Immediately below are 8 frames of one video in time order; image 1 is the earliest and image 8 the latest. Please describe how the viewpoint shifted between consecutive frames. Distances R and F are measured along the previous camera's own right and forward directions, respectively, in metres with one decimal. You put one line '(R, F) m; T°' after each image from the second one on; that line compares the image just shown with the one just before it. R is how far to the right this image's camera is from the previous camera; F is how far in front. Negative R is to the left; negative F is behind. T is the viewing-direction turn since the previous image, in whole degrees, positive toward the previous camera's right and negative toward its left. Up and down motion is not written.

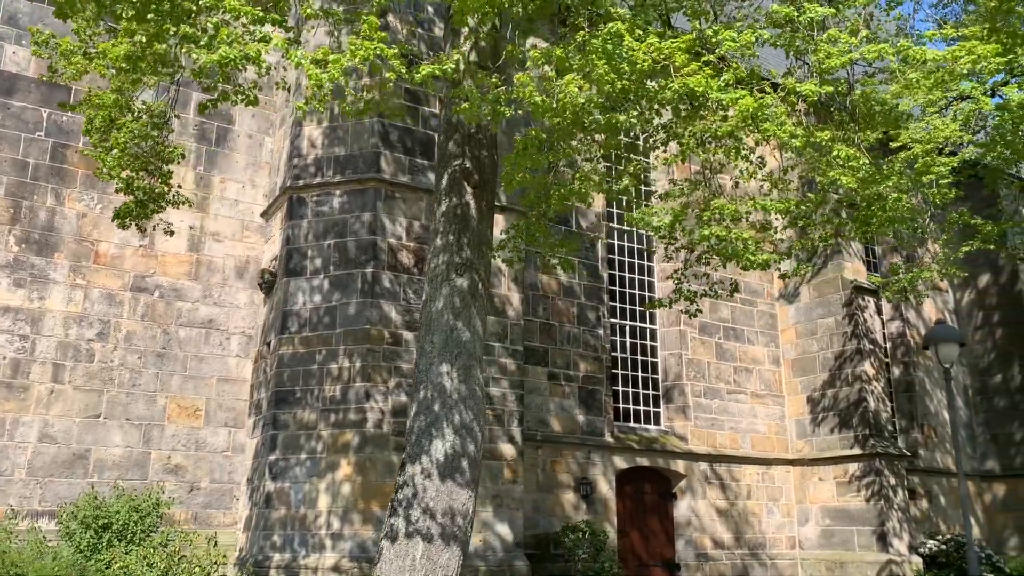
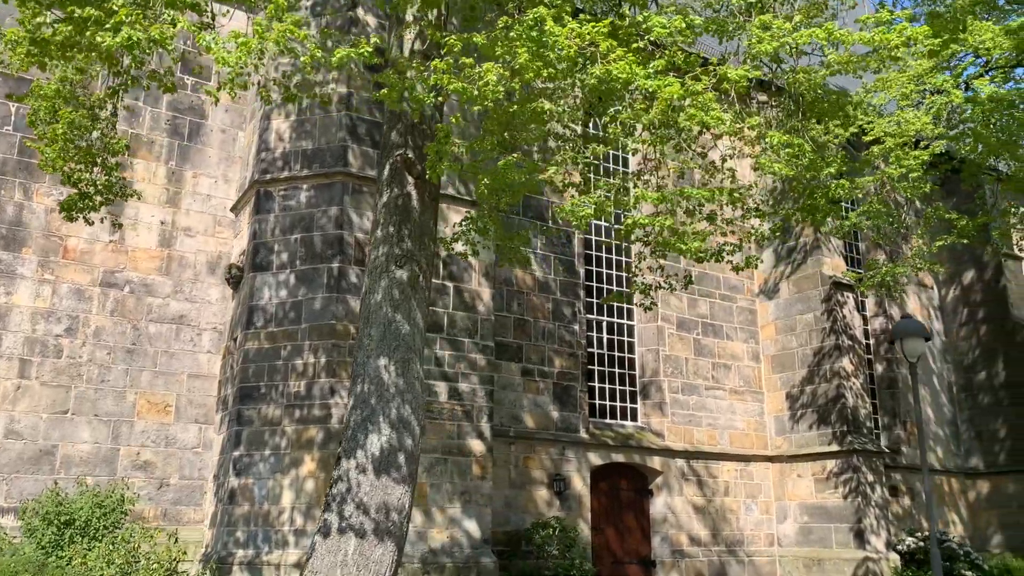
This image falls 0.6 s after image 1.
(+0.4, +0.1) m; 0°
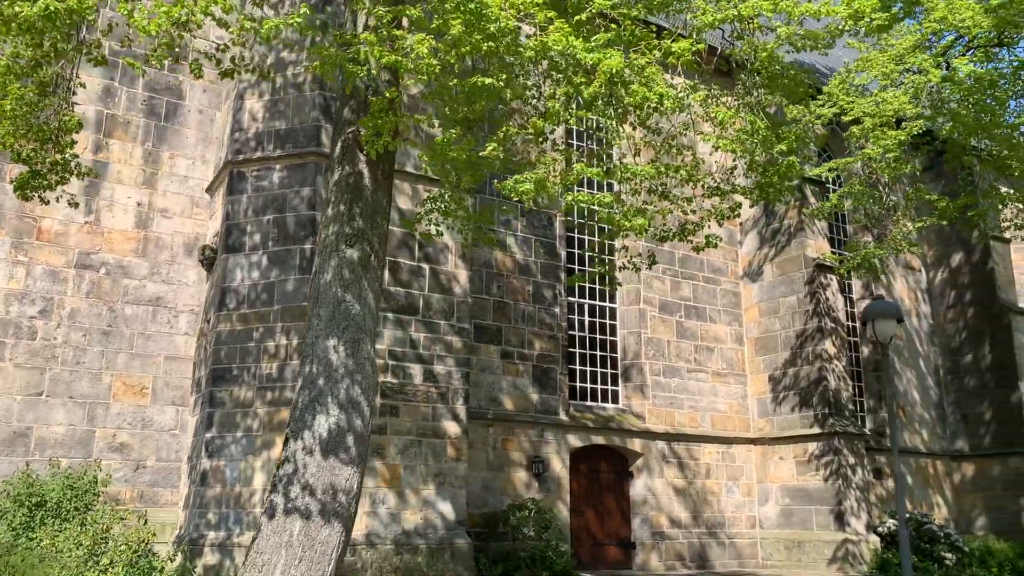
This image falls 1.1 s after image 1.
(+0.3, +0.1) m; 0°
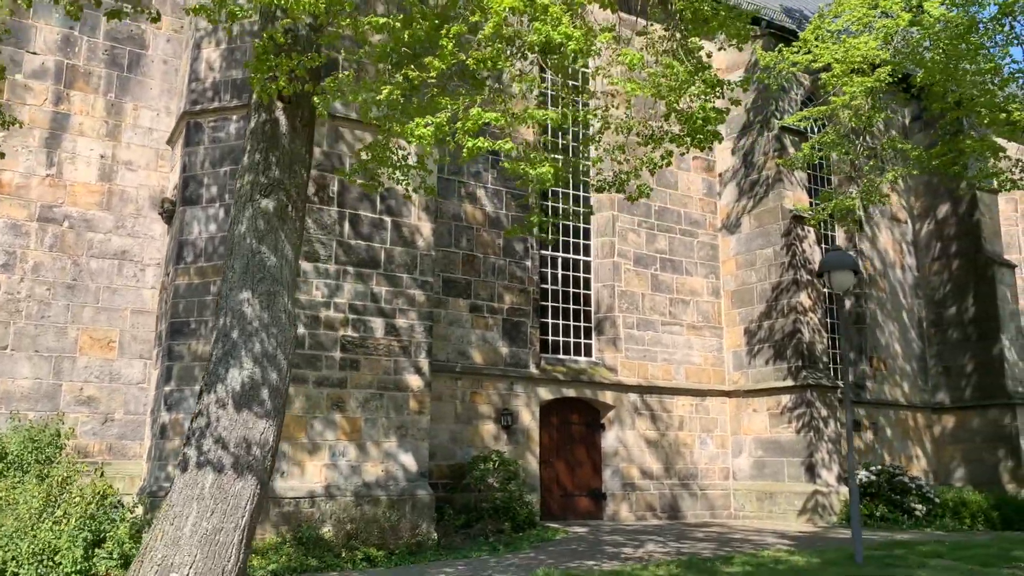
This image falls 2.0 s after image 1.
(+0.6, +0.1) m; 0°
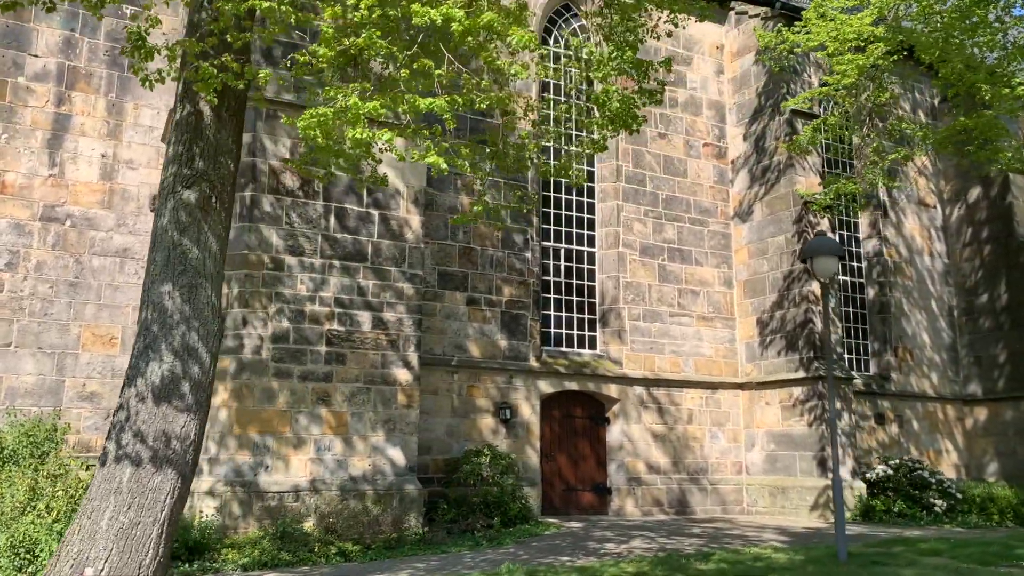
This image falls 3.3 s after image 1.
(+0.8, +0.2) m; -4°
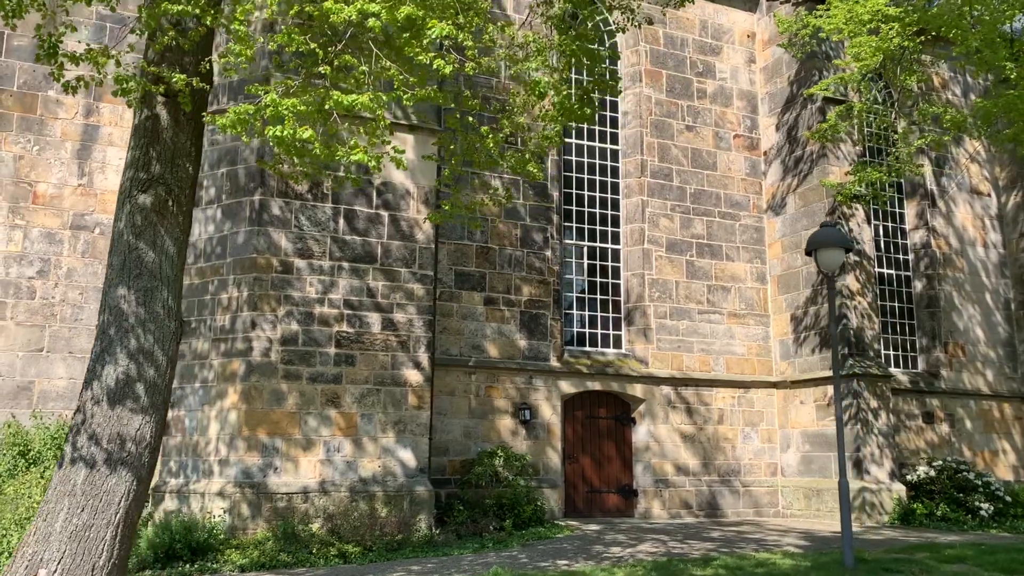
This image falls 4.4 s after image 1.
(+0.7, +0.2) m; -5°
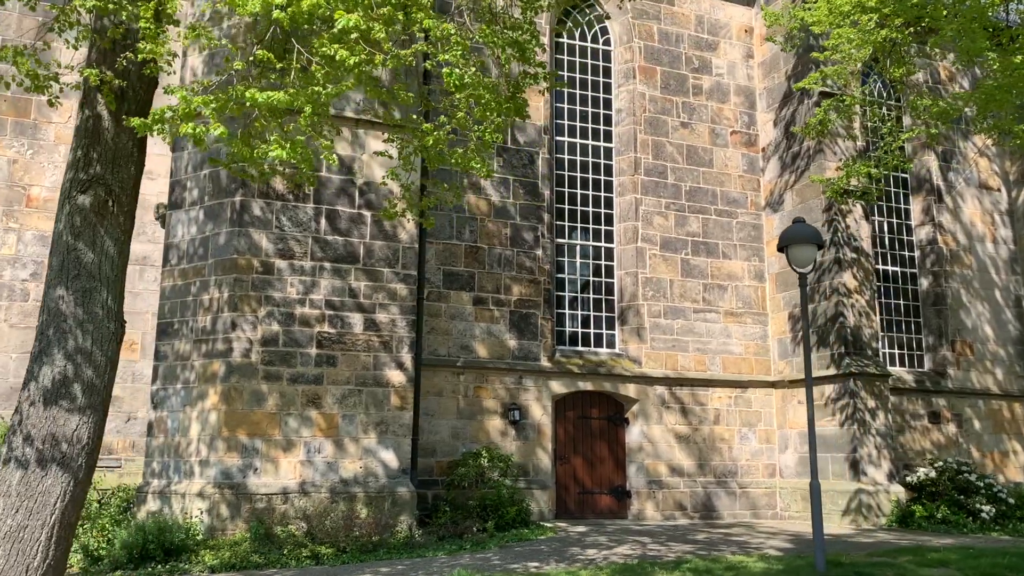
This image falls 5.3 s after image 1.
(+0.6, +0.1) m; -2°
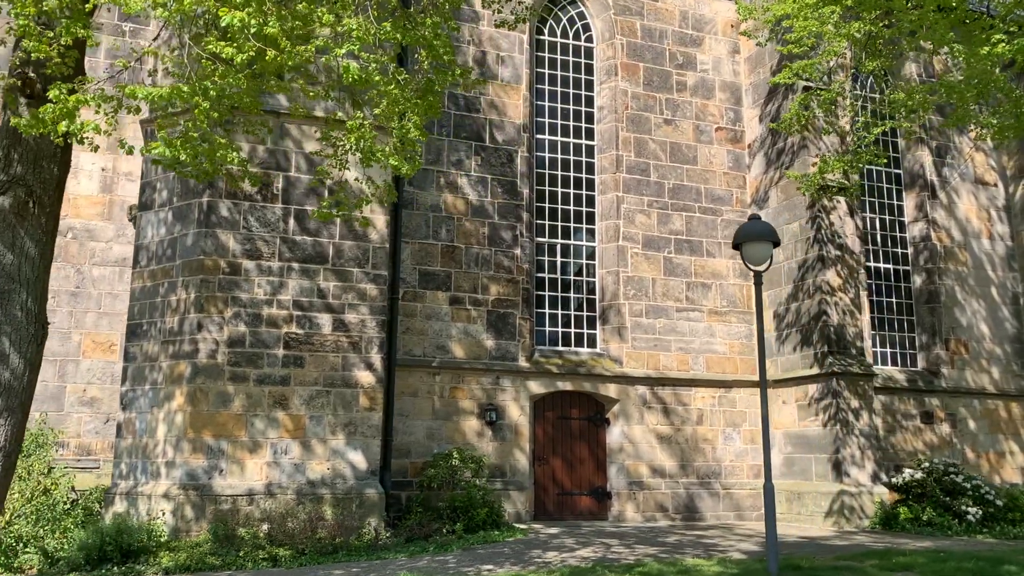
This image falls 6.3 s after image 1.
(+0.6, +0.1) m; -1°
